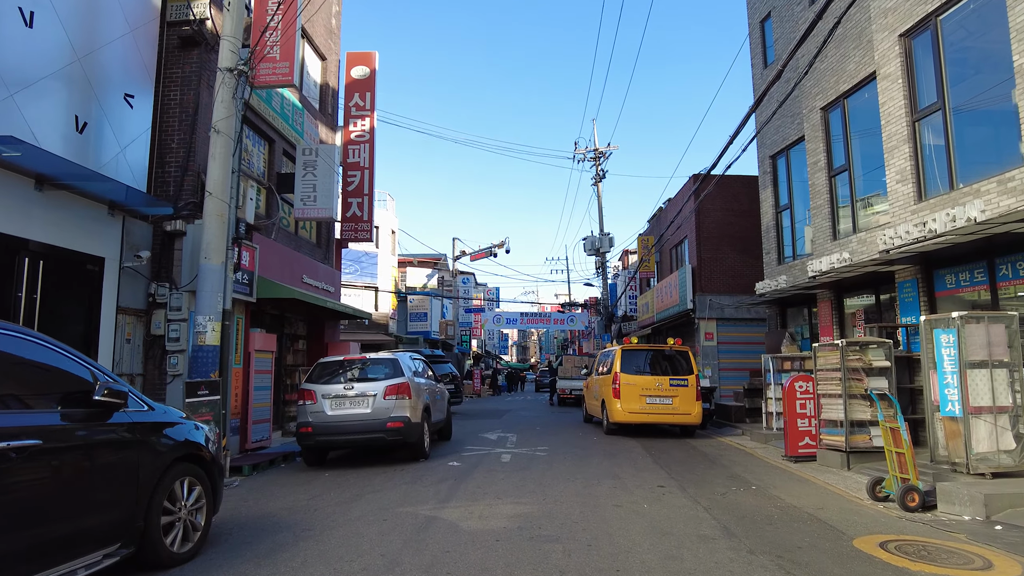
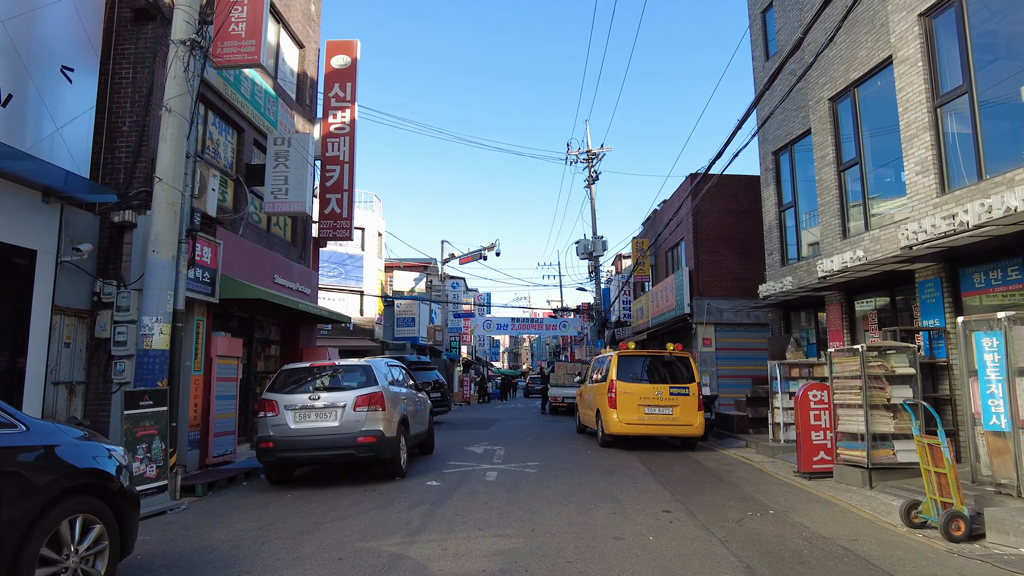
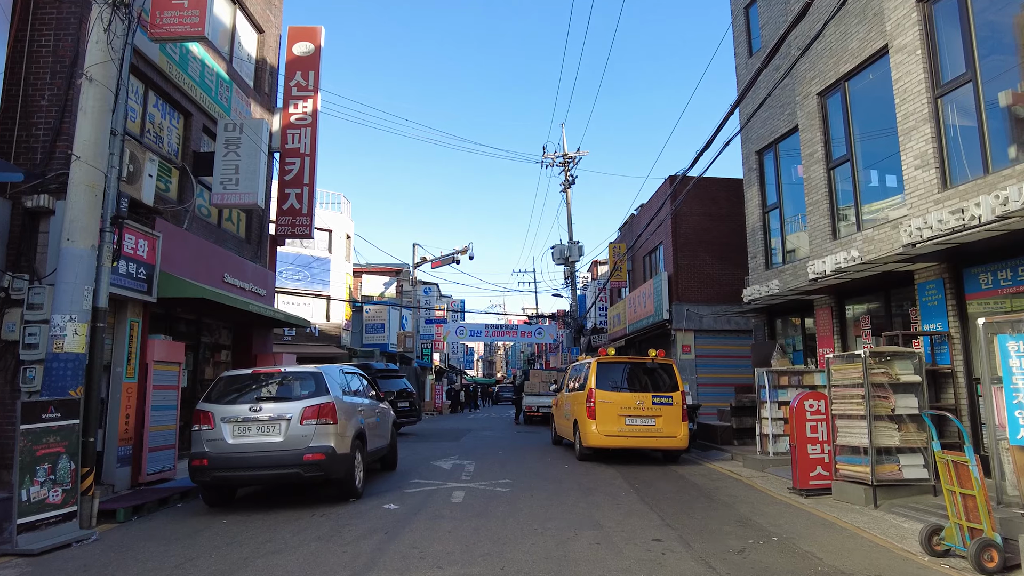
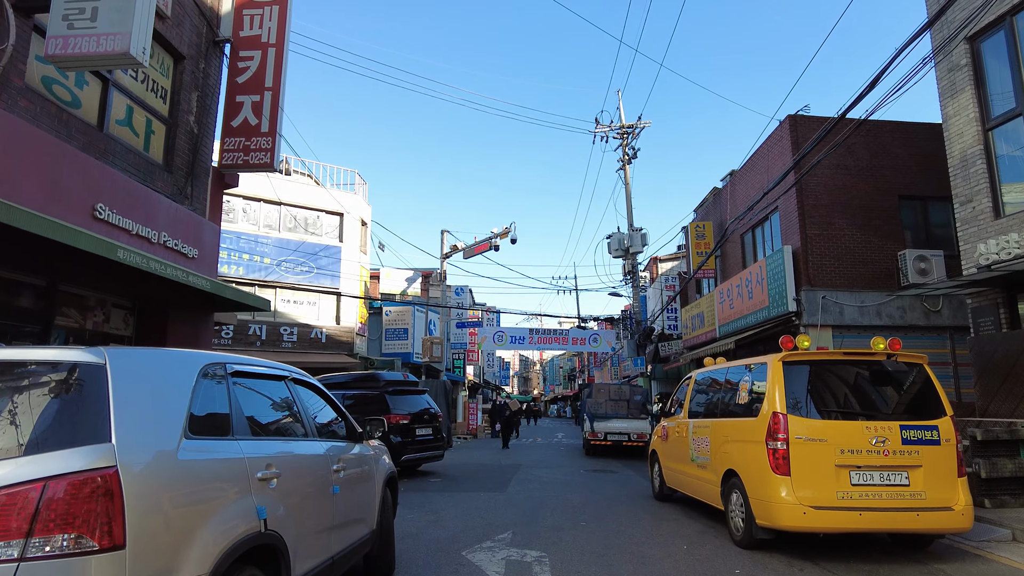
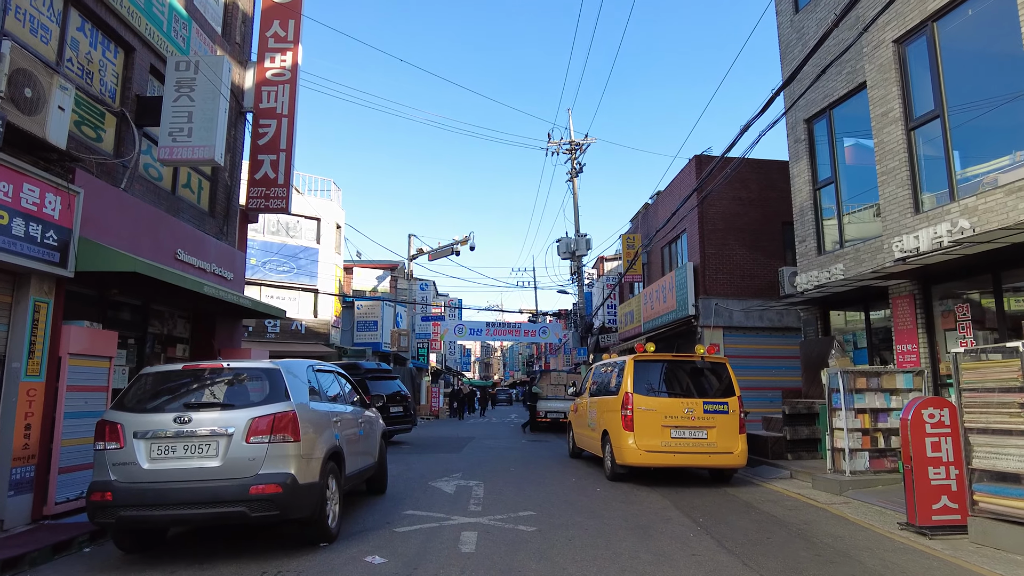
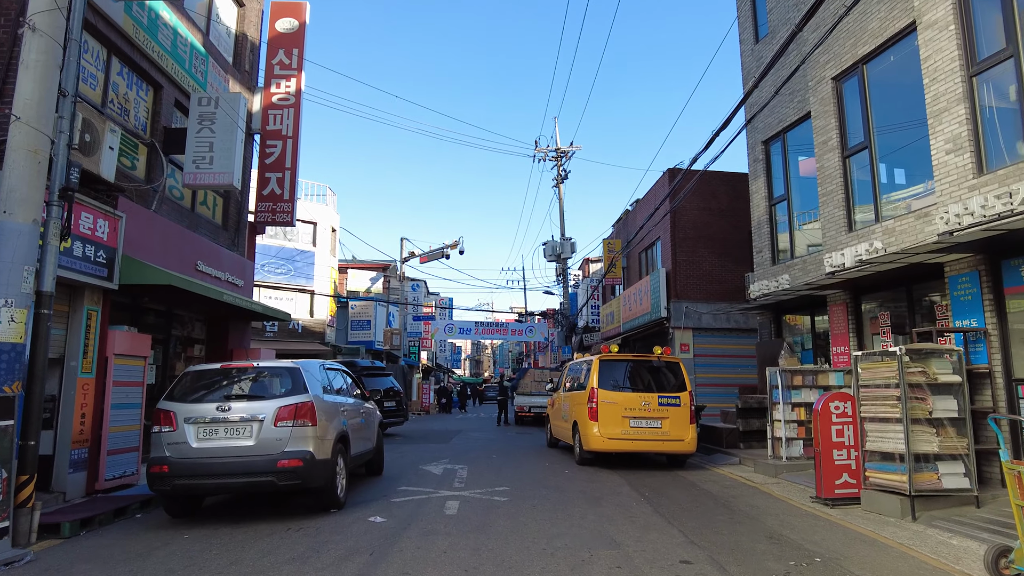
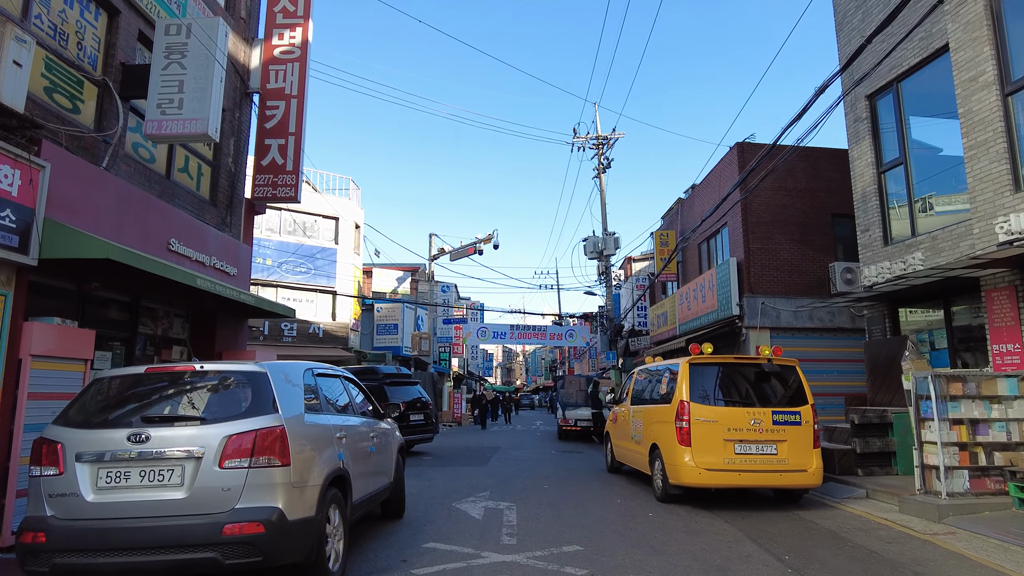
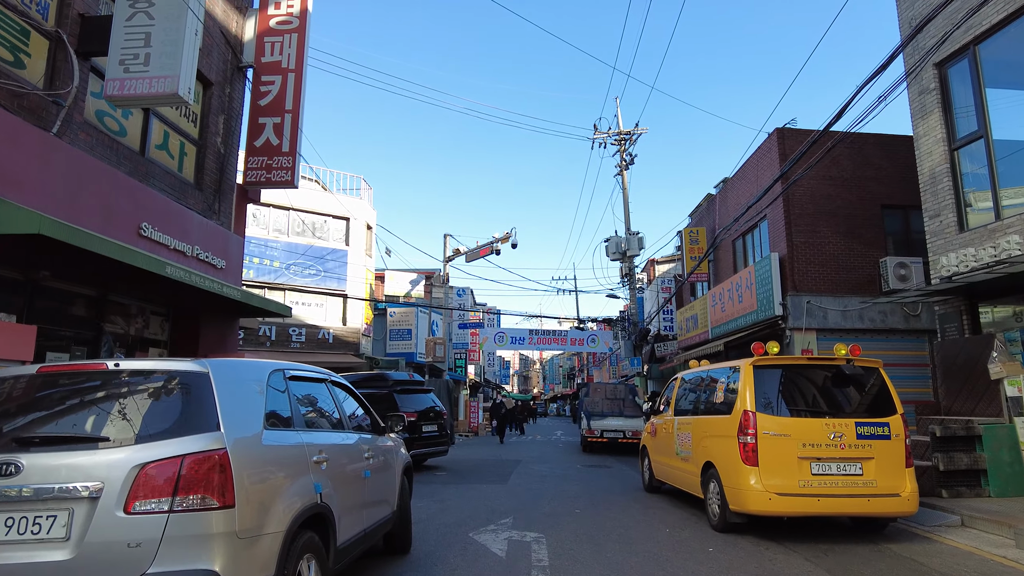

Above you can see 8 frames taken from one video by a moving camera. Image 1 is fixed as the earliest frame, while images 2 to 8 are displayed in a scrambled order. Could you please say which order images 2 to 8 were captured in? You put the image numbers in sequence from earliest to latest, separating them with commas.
2, 3, 6, 5, 7, 8, 4
